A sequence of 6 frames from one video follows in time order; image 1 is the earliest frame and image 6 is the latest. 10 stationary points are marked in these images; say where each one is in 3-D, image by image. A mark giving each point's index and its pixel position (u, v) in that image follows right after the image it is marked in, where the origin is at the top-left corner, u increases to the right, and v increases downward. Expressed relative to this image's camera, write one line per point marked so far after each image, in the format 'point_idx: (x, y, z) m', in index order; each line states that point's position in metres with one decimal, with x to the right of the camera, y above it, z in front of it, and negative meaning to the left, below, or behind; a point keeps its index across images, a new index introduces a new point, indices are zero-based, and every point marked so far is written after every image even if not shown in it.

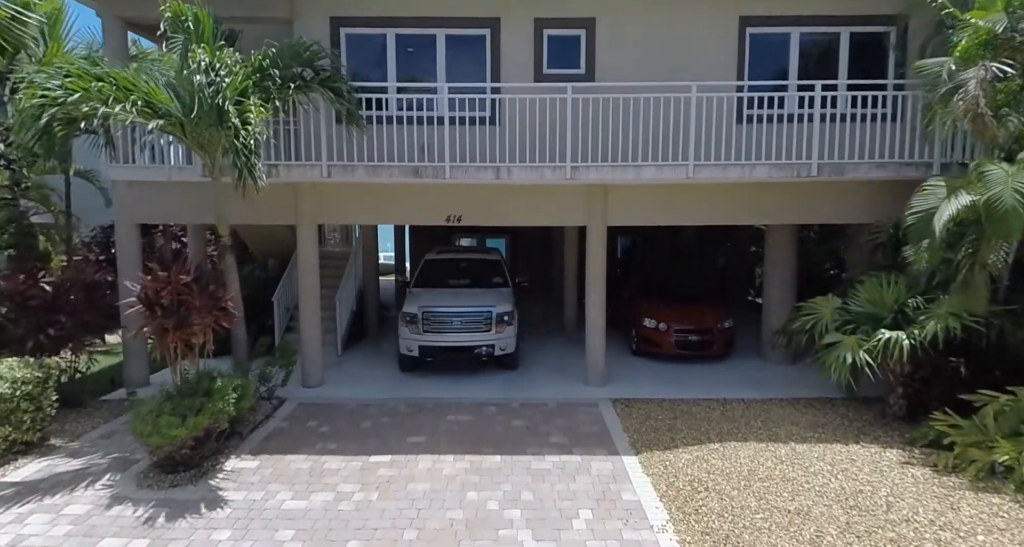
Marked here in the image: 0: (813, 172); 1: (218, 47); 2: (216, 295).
0: (+4.1, +1.4, +8.8) m
1: (-3.4, +2.5, +7.4) m
2: (-3.3, -0.2, +7.1) m
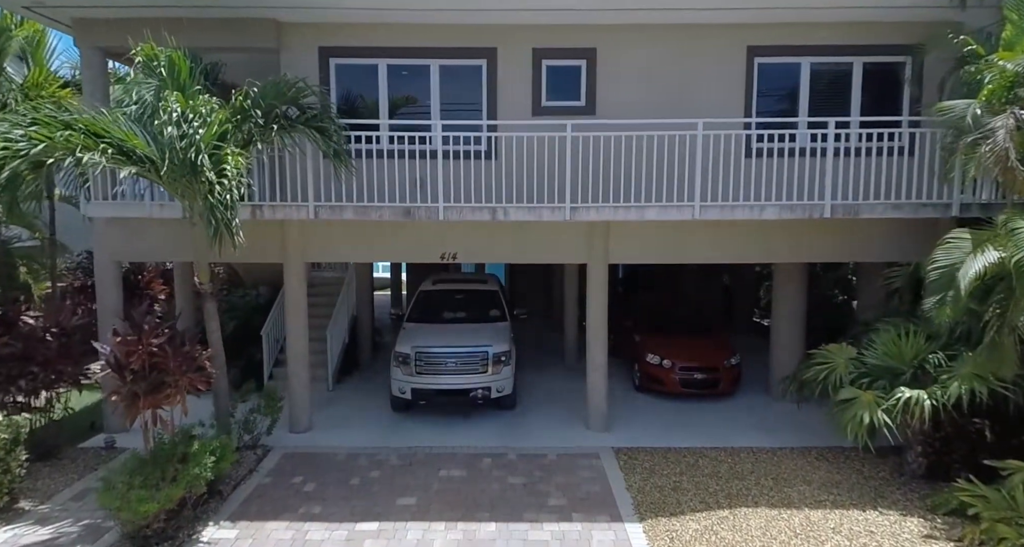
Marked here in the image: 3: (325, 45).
0: (+4.0, +0.8, +8.3) m
1: (-3.4, +1.9, +7.0) m
2: (-3.3, -0.8, +6.7) m
3: (-2.7, +3.2, +9.4) m
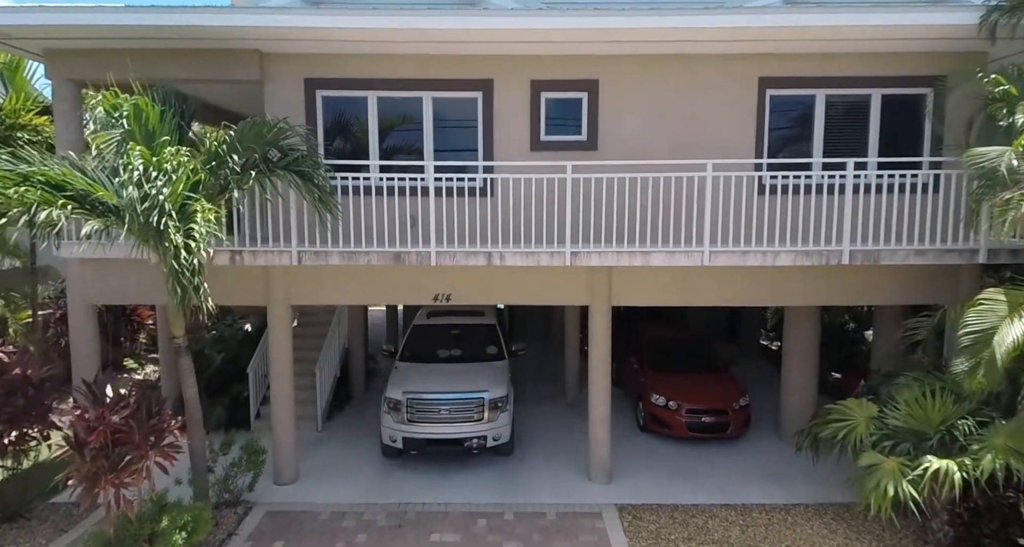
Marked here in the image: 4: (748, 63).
0: (+4.0, +0.2, +7.8) m
1: (-3.5, +1.3, +6.4) m
2: (-3.3, -1.4, +6.2) m
3: (-2.7, +2.6, +8.8) m
4: (+3.2, +2.8, +8.8) m
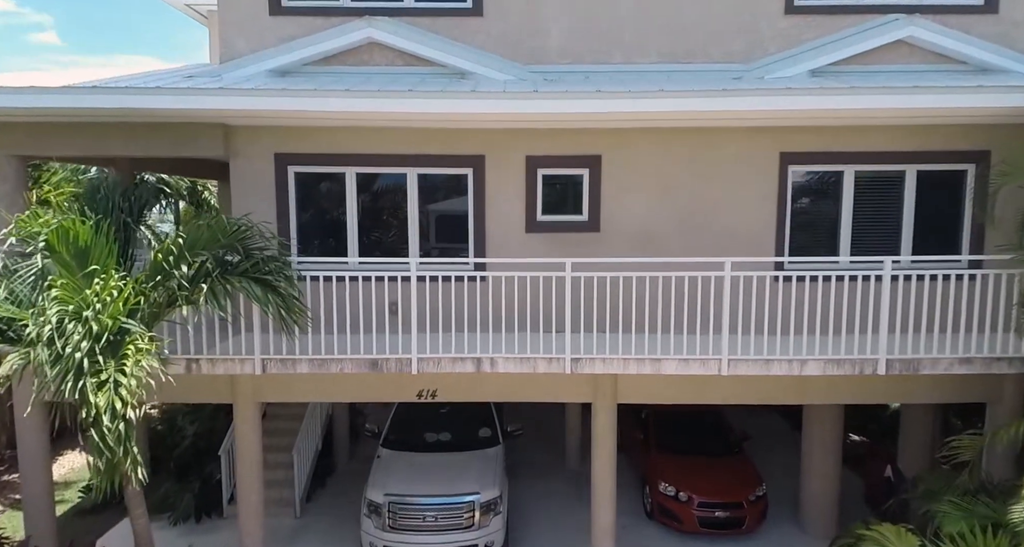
0: (+3.9, -1.0, +6.9) m
1: (-3.6, +0.1, +5.6) m
2: (-3.4, -2.6, +5.3) m
3: (-2.8, +1.5, +7.9) m
4: (+3.1, +1.6, +7.9) m
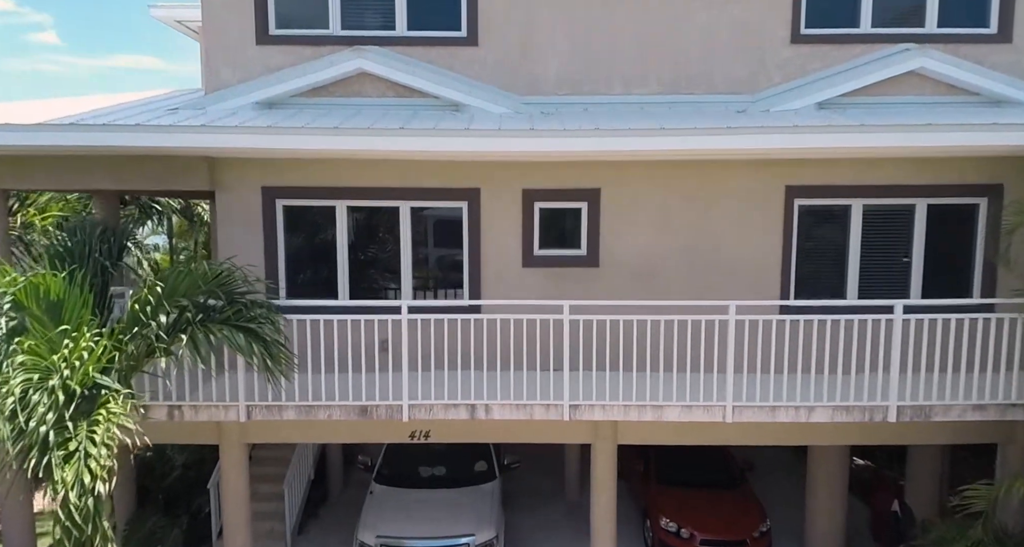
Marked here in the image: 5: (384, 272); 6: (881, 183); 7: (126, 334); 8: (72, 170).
0: (+3.8, -1.5, +6.6) m
1: (-3.6, -0.3, +5.3) m
2: (-3.5, -3.0, +5.0) m
3: (-2.8, +1.0, +7.7) m
4: (+3.0, +1.2, +7.6) m
5: (-1.5, 0.0, +7.9) m
6: (+4.3, +1.1, +7.6) m
7: (-3.3, -0.5, +5.6) m
8: (-4.9, +1.1, +7.4) m
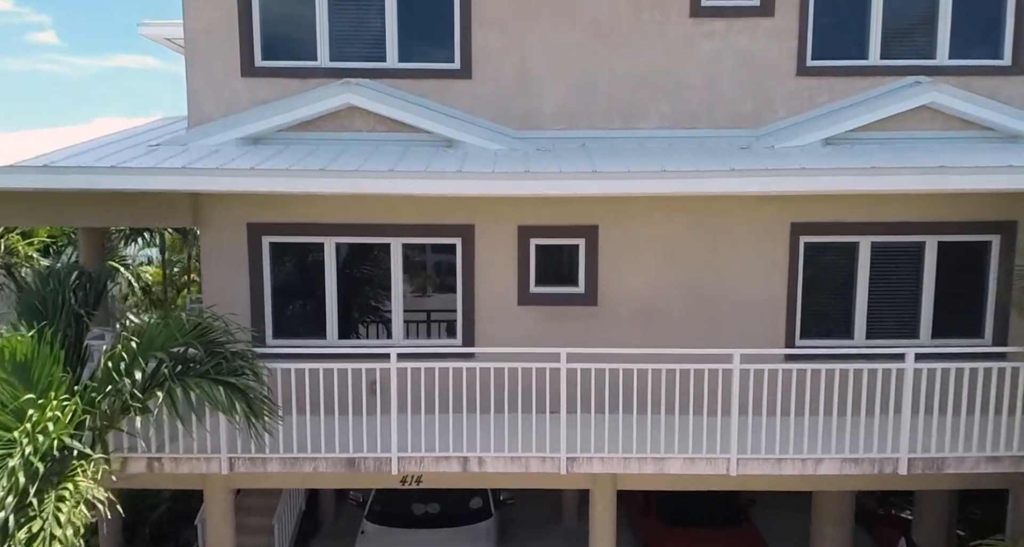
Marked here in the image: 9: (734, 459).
0: (+3.8, -1.9, +6.4) m
1: (-3.7, -0.7, +5.0) m
2: (-3.5, -3.5, +4.7) m
3: (-2.9, +0.6, +7.4) m
4: (+3.0, +0.7, +7.4) m
5: (-1.6, -0.4, +7.6) m
6: (+4.2, +0.6, +7.4) m
7: (-3.4, -1.0, +5.3) m
8: (-5.0, +0.7, +7.1) m
9: (+2.1, -1.8, +6.3) m
